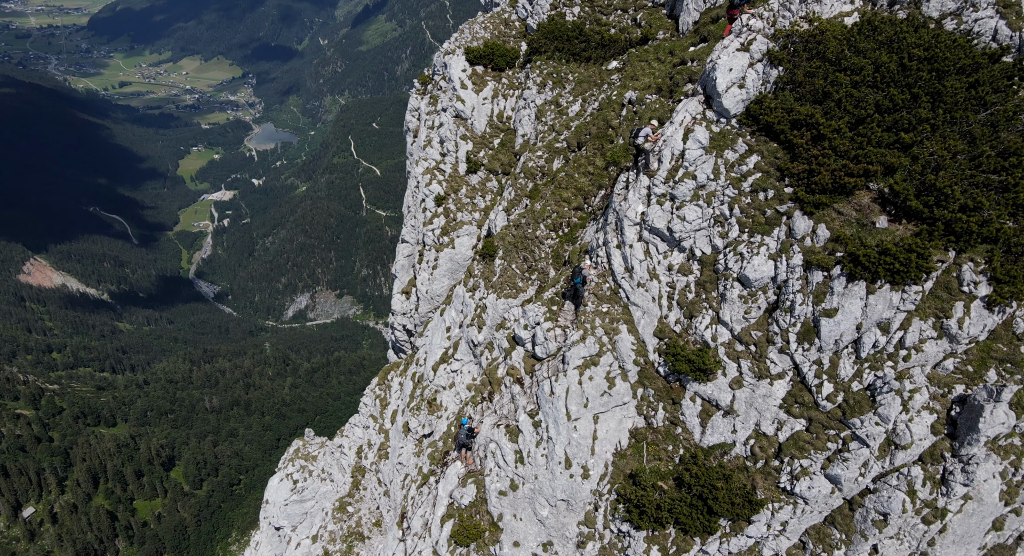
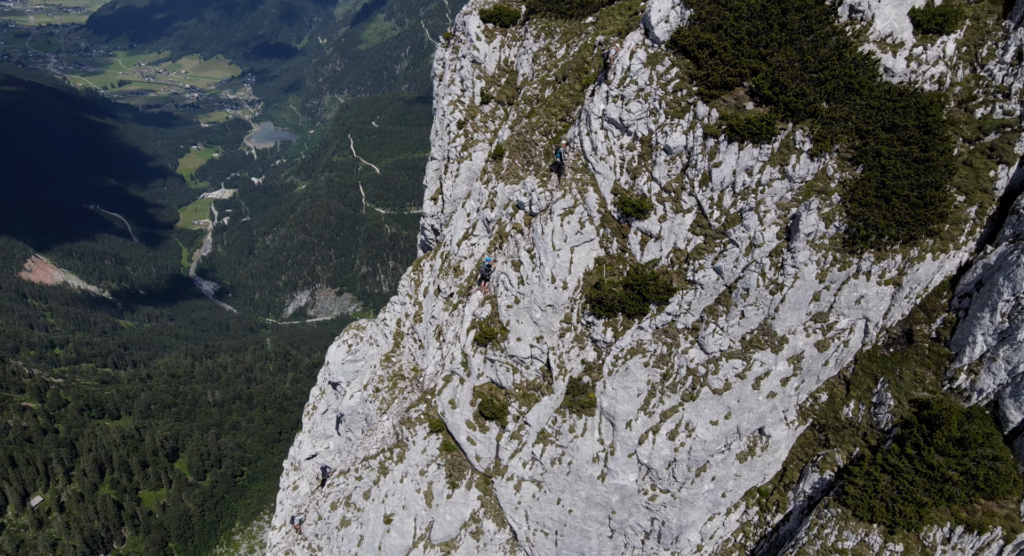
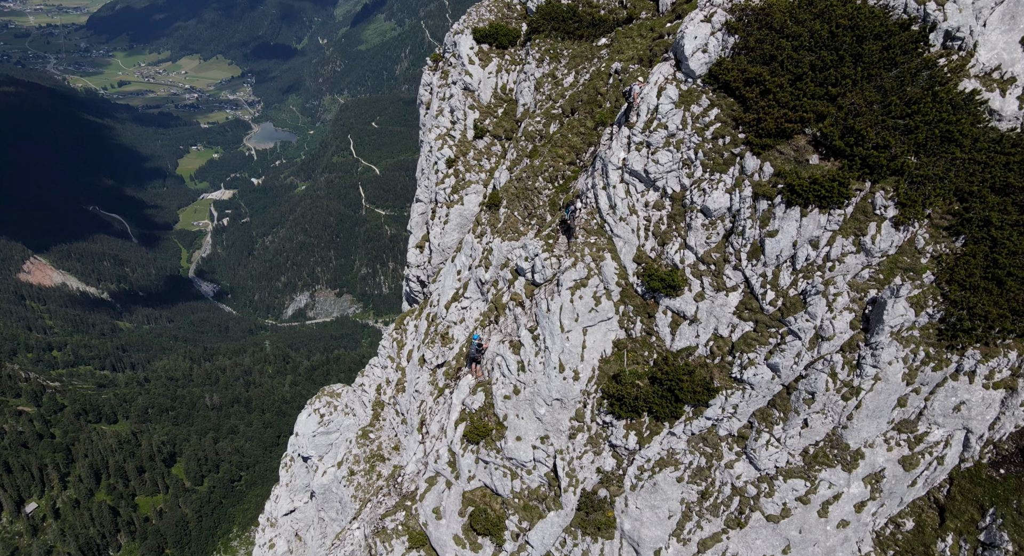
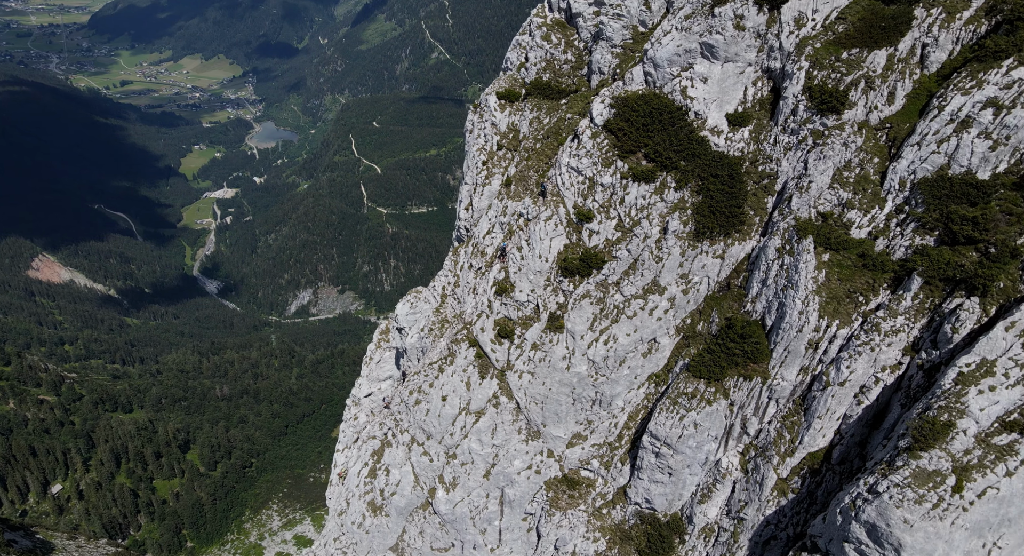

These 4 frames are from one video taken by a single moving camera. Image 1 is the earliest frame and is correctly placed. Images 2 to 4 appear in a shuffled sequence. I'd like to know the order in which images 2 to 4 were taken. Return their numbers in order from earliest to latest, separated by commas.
3, 2, 4
